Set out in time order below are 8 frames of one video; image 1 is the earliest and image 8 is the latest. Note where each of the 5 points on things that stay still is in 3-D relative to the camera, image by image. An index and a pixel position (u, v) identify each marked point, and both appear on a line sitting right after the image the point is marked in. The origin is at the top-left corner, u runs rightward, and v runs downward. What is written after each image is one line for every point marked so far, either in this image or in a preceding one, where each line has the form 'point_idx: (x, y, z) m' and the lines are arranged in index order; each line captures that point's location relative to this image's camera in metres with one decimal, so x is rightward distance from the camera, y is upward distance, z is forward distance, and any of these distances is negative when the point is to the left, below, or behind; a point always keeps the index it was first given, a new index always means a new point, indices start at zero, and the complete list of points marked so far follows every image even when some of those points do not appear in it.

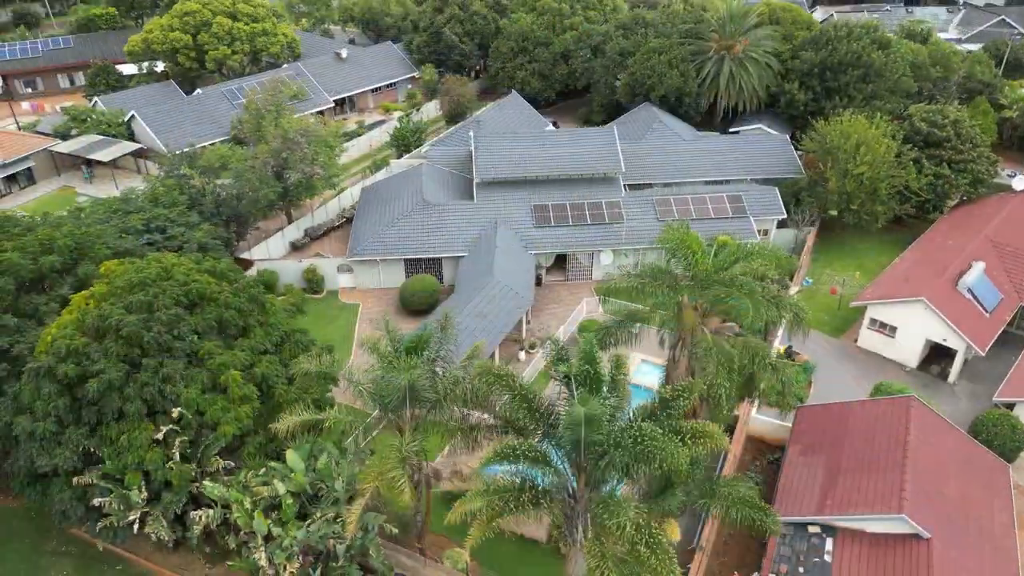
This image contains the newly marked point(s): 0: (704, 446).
0: (+4.5, -3.7, +18.0) m
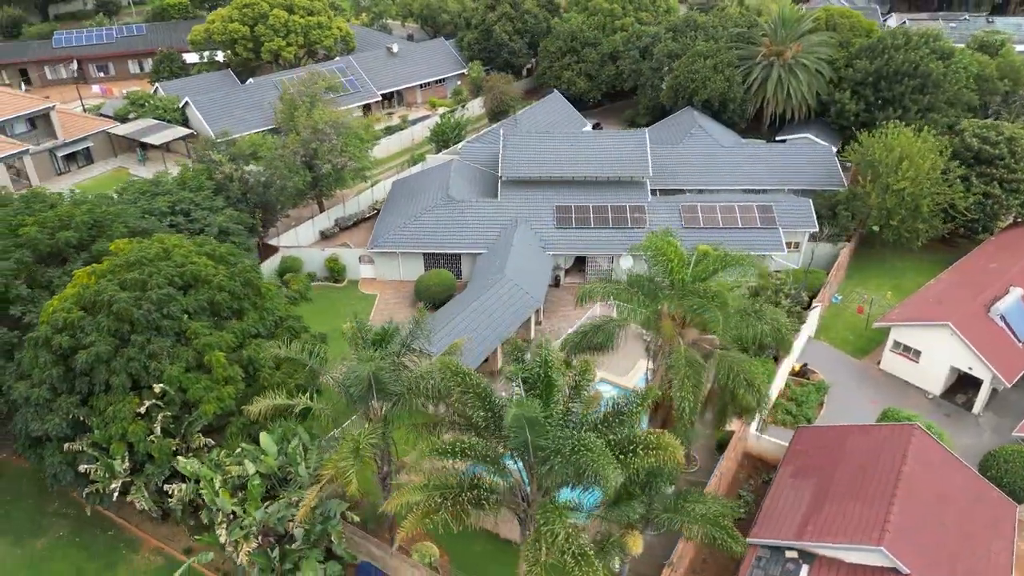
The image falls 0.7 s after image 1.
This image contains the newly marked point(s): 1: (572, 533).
0: (+3.3, -3.9, +17.6) m
1: (+1.4, -5.3, +16.3) m
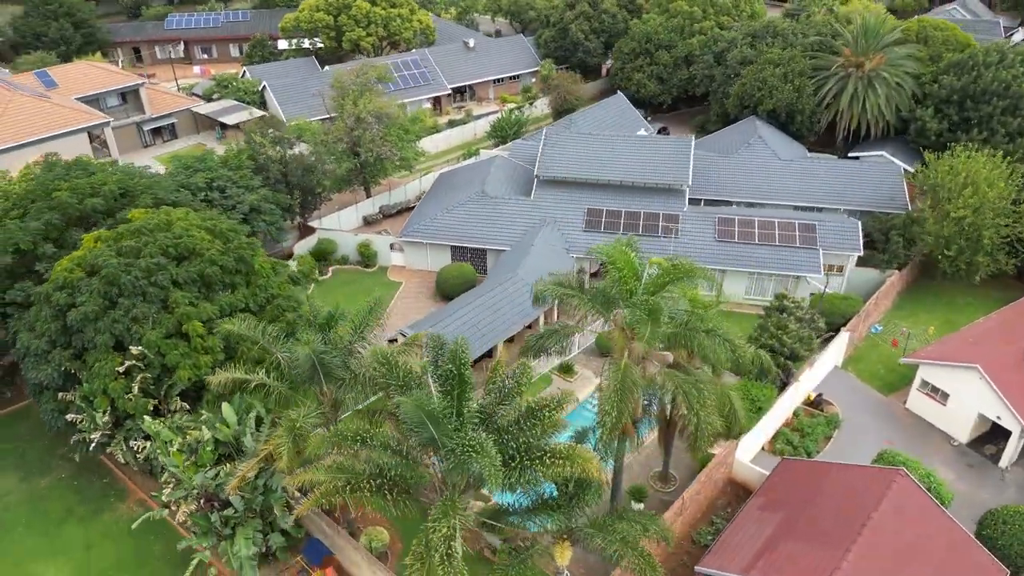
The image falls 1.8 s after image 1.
0: (+1.1, -4.1, +17.2) m
1: (-1.1, -5.3, +16.2) m
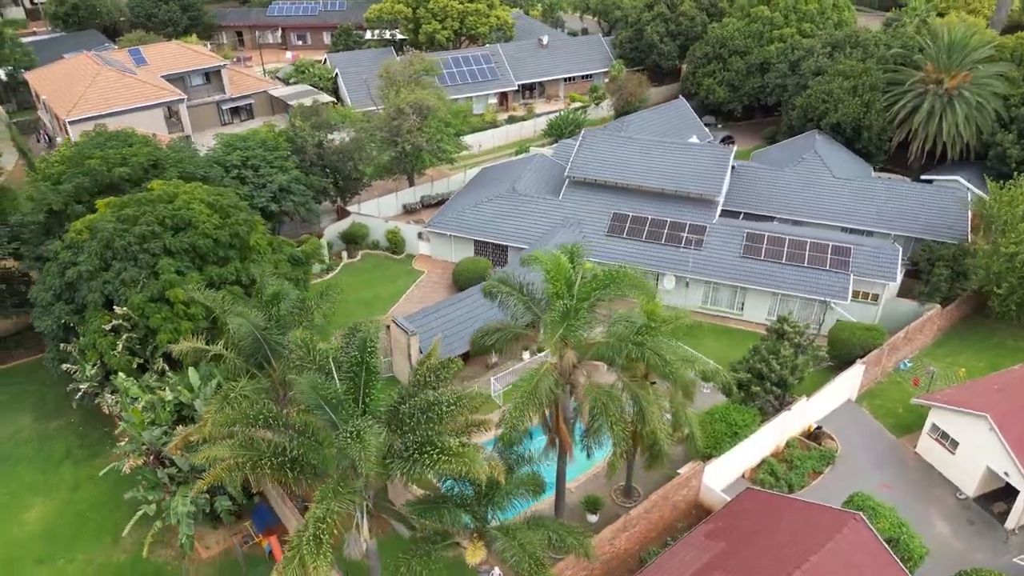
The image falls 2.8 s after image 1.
0: (-1.5, -4.0, +17.2) m
1: (-3.9, -5.0, +16.5) m
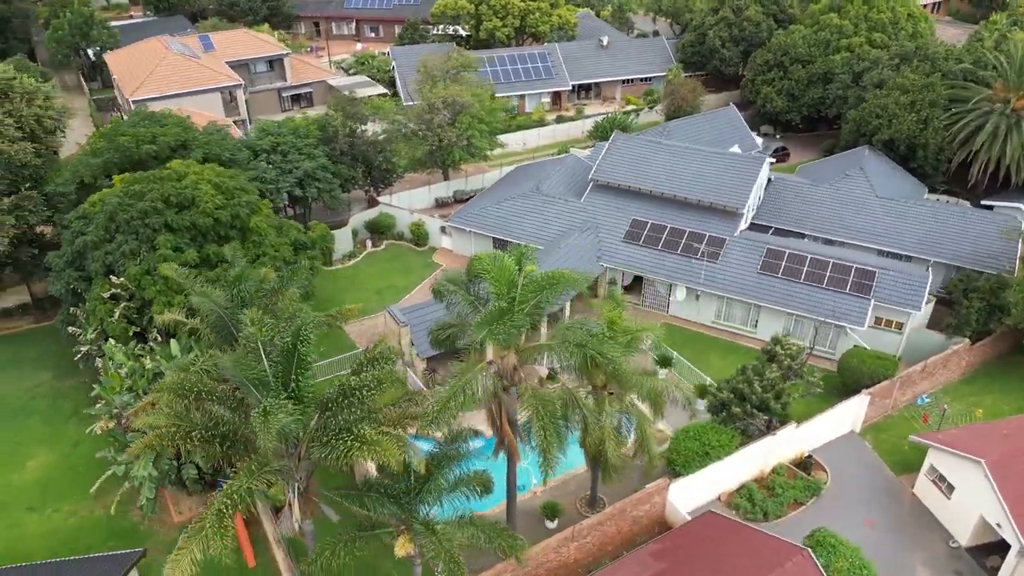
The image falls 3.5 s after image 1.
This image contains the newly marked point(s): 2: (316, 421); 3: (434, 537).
0: (-3.5, -3.9, +17.5) m
1: (-6.1, -4.6, +17.1) m
2: (-4.8, -3.3, +18.3) m
3: (-2.0, -6.4, +19.3) m
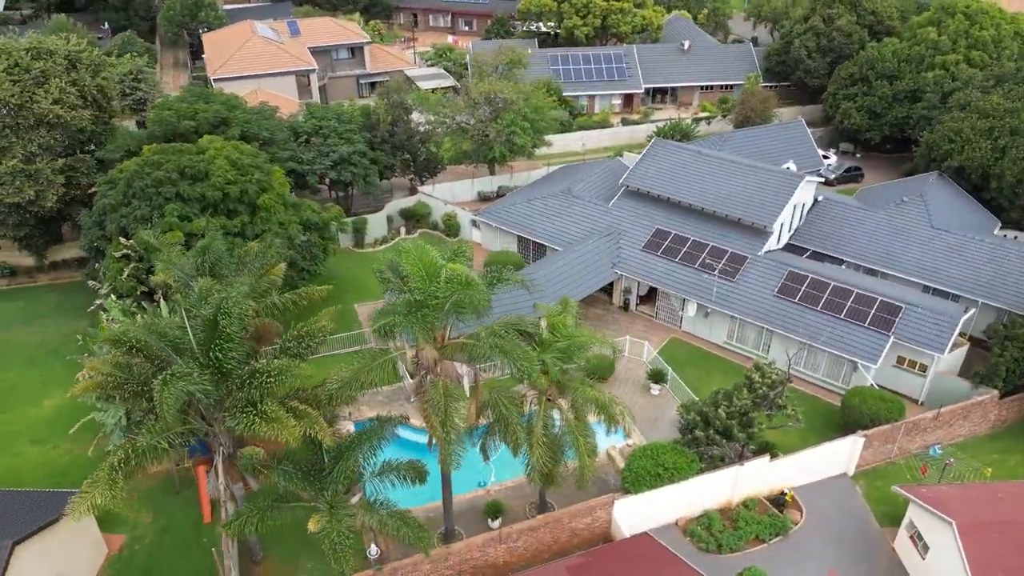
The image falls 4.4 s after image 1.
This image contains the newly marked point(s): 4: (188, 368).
0: (-6.2, -3.3, +18.2) m
1: (-8.9, -3.8, +18.2) m
2: (-7.3, -2.6, +19.2) m
3: (-4.7, -6.0, +19.8) m
4: (-8.0, -2.0, +18.7) m
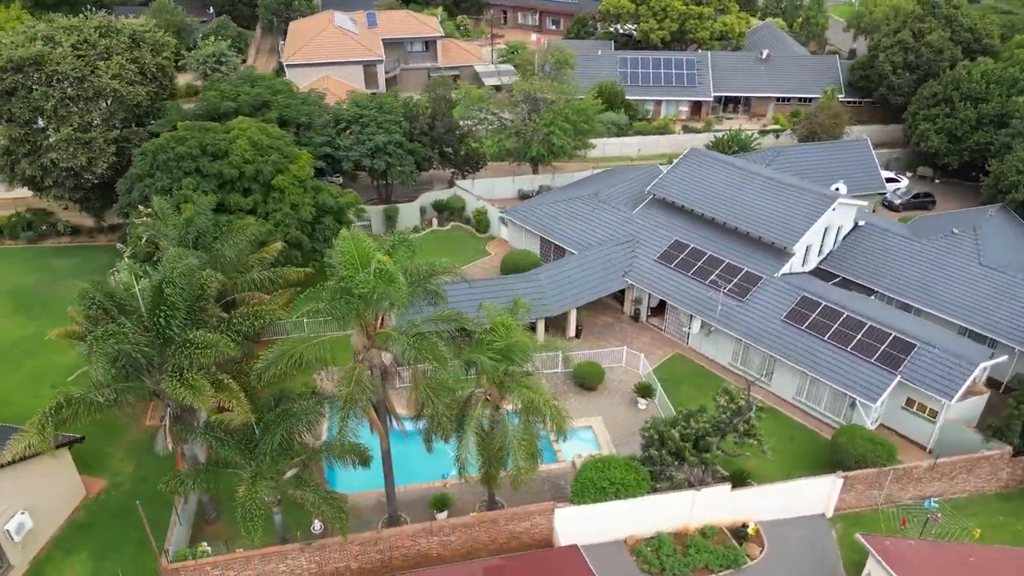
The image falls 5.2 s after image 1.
0: (-8.5, -2.6, +19.2) m
1: (-11.2, -2.9, +19.6) m
2: (-9.4, -1.8, +20.4) m
3: (-7.1, -5.4, +20.6) m
4: (-10.1, -1.1, +20.0) m
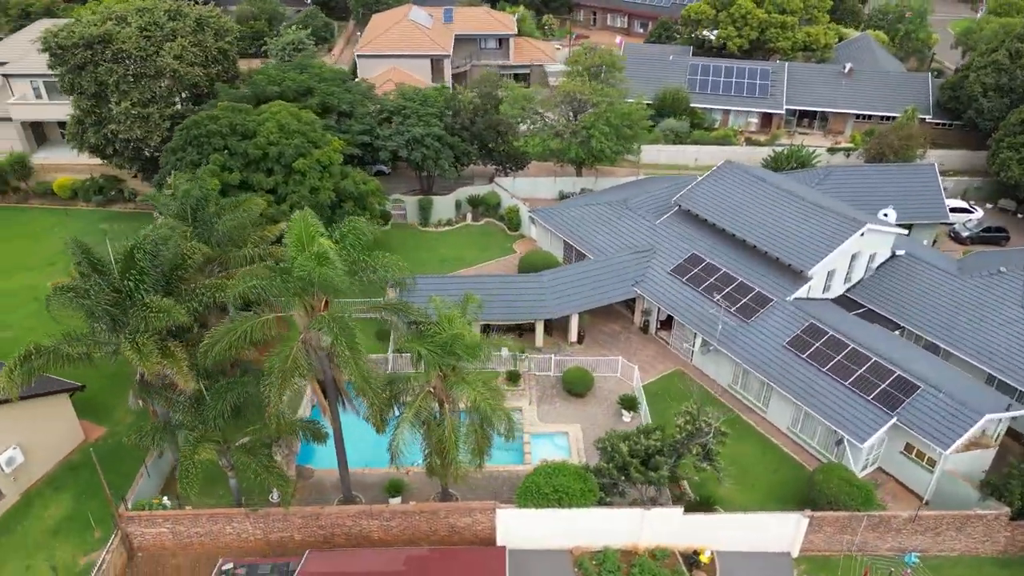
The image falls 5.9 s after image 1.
0: (-10.5, -1.7, +20.7) m
1: (-13.2, -1.7, +21.4) m
2: (-11.1, -0.8, +21.9) m
3: (-9.2, -4.6, +21.8) m
4: (-11.8, -0.1, +21.6) m
